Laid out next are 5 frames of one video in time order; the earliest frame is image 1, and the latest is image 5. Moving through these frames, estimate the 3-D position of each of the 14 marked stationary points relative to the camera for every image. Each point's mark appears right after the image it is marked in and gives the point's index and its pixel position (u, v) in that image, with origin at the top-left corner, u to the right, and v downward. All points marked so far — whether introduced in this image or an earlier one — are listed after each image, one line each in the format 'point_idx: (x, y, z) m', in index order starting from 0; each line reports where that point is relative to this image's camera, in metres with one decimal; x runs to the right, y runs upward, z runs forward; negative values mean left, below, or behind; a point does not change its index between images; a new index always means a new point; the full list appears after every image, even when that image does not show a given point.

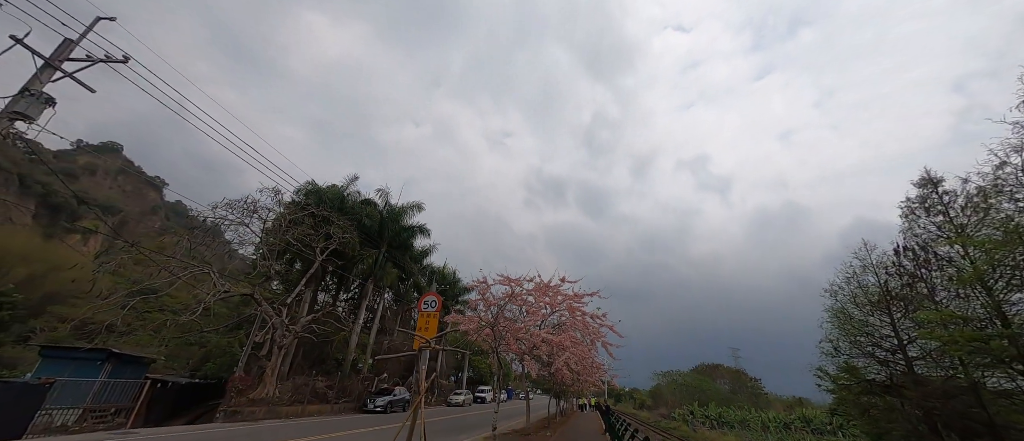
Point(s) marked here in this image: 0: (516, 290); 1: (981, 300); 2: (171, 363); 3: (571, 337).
0: (+0.2, -3.1, +16.0) m
1: (+11.6, -2.0, +9.0) m
2: (-18.5, -7.9, +20.3) m
3: (+2.5, -5.0, +15.6) m
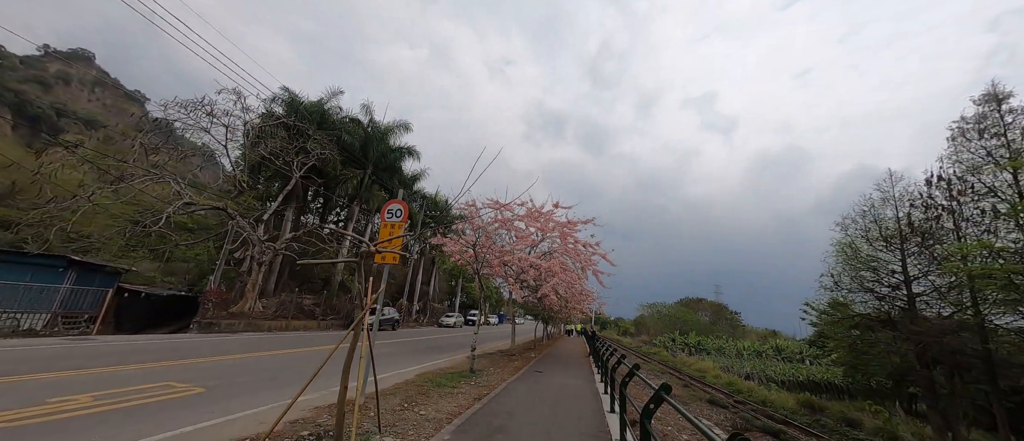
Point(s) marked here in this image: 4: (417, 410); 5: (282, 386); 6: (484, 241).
0: (-0.3, +0.2, +15.1) m
1: (+11.2, -0.3, +8.1) m
2: (-19.1, -3.0, +20.0) m
3: (+2.0, -1.8, +15.0) m
4: (-1.4, -2.9, +5.6) m
5: (-4.0, -2.9, +6.3) m
6: (-1.1, -0.8, +13.9) m
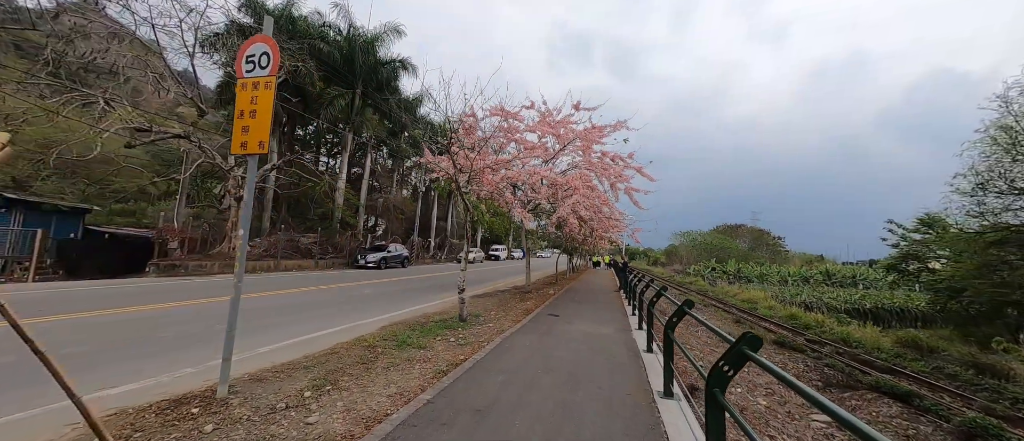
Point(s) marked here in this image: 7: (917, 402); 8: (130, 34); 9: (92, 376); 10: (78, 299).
0: (0.0, +3.2, +11.9) m
1: (+11.0, +1.9, +4.2) m
2: (-18.3, +0.1, +18.6) m
3: (+2.3, +1.3, +12.0) m
4: (-1.7, -1.6, +3.1) m
5: (-4.2, -1.6, +4.1) m
6: (-0.9, +2.0, +10.9) m
7: (+6.5, -2.9, +5.9) m
8: (-12.7, +6.2, +12.1) m
9: (-4.6, -1.5, +4.1) m
10: (-10.3, -1.8, +8.6) m
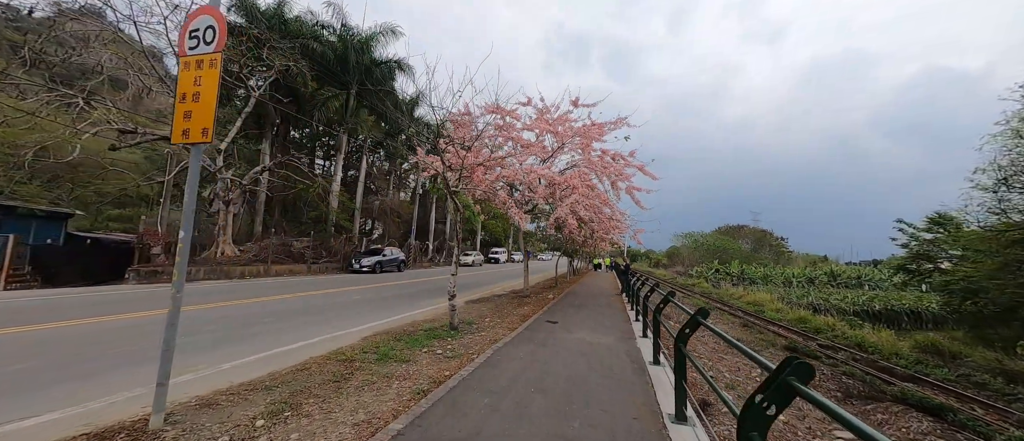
0: (-0.1, +3.1, +11.4) m
1: (+10.9, +2.0, +3.8) m
2: (-18.4, -0.2, +18.2) m
3: (+2.2, +1.3, +11.5) m
4: (-1.8, -1.6, +2.7) m
5: (-4.3, -1.6, +3.6) m
6: (-1.0, +1.9, +10.4) m
7: (+6.4, -2.9, +5.4) m
8: (-12.8, +6.0, +11.7) m
9: (-4.7, -1.6, +3.6) m
10: (-10.4, -1.9, +8.2) m
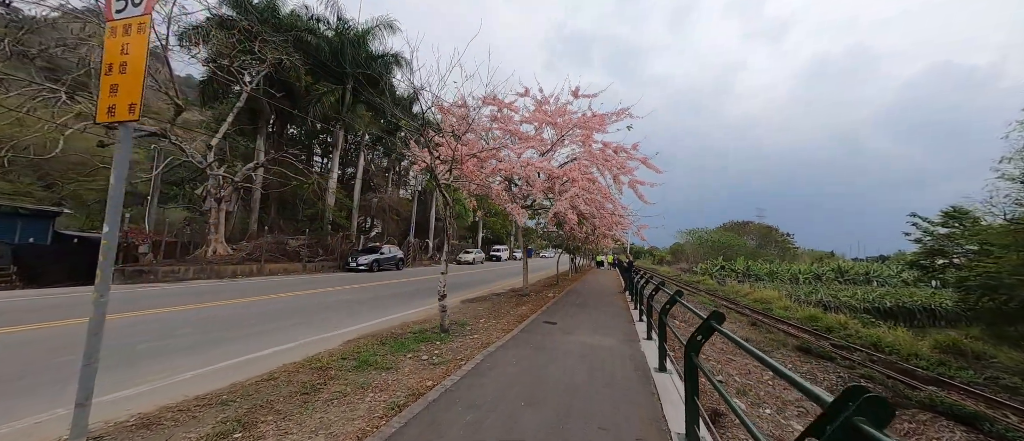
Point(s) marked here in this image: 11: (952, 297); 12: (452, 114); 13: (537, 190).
0: (-0.2, +3.3, +11.0) m
1: (+10.8, +2.1, +3.2) m
2: (-18.4, -0.1, +17.9) m
3: (+2.2, +1.4, +11.1) m
4: (-1.9, -1.5, +2.2) m
5: (-4.4, -1.5, +3.2) m
6: (-1.1, +2.0, +10.0) m
7: (+6.3, -2.7, +4.9) m
8: (-12.9, +6.1, +11.3) m
9: (-4.8, -1.5, +3.2) m
10: (-10.5, -1.9, +7.8) m
11: (+17.9, -3.1, +14.7) m
12: (-1.6, +3.0, +10.1) m
13: (+0.8, +0.8, +10.6) m
